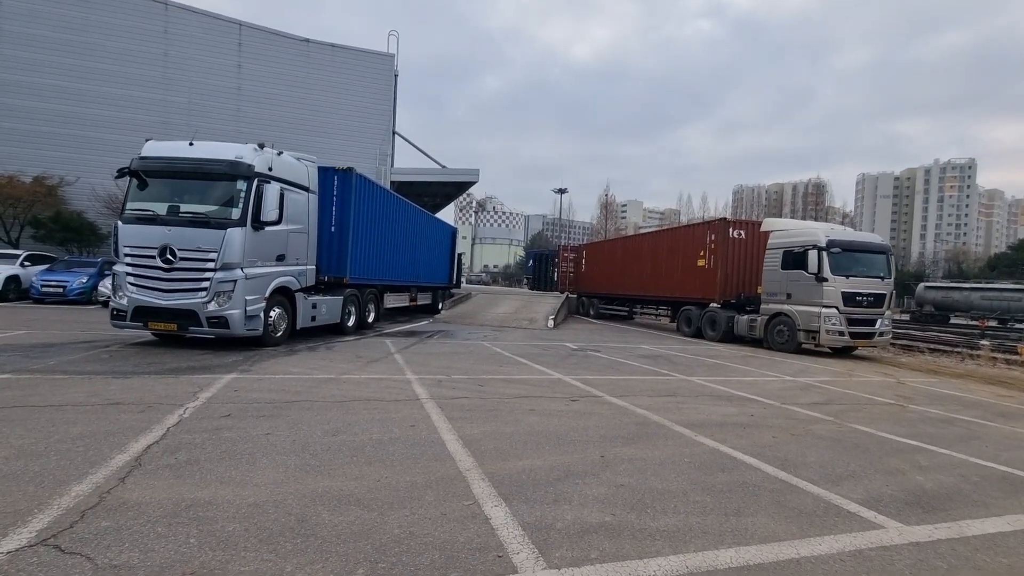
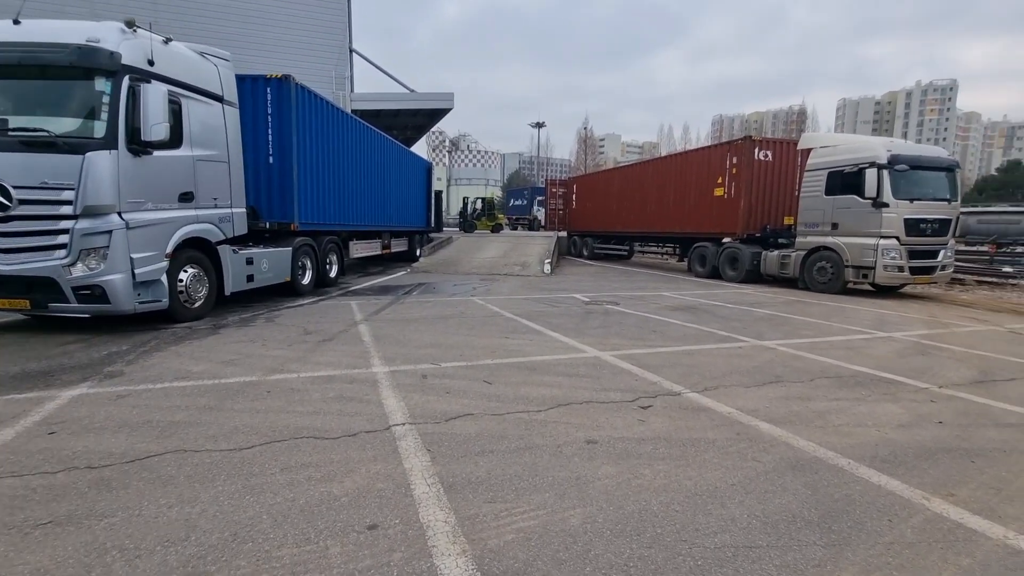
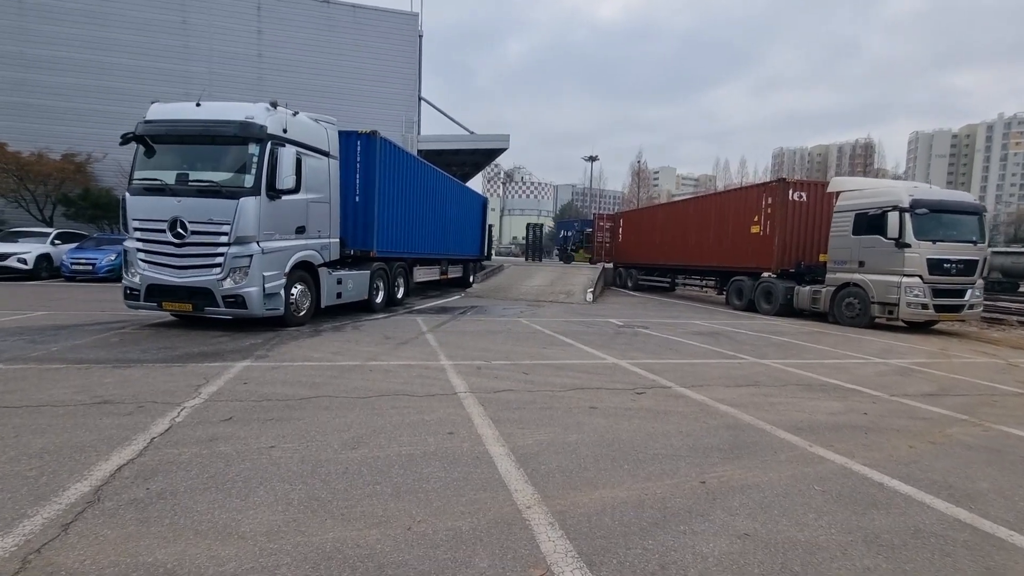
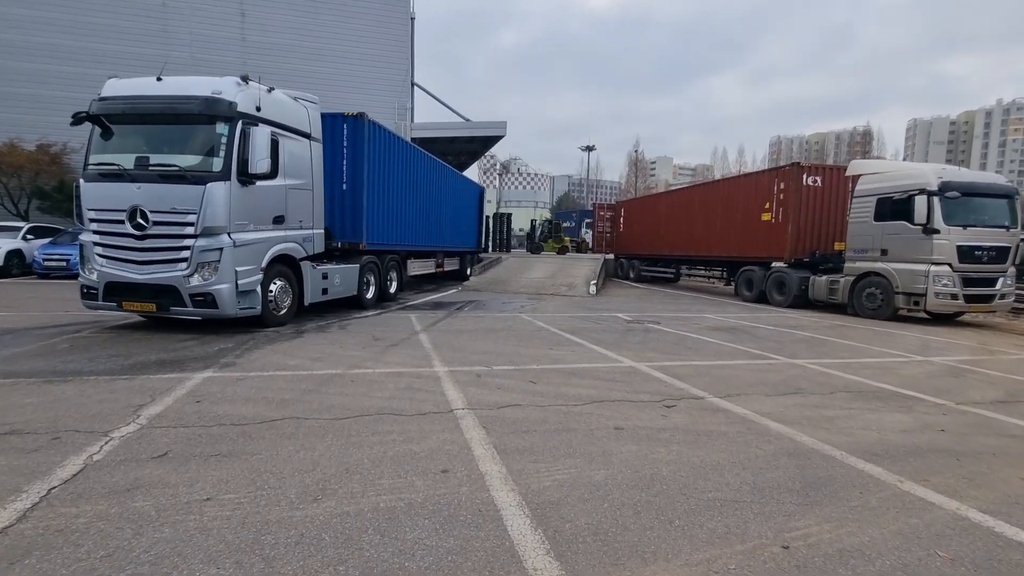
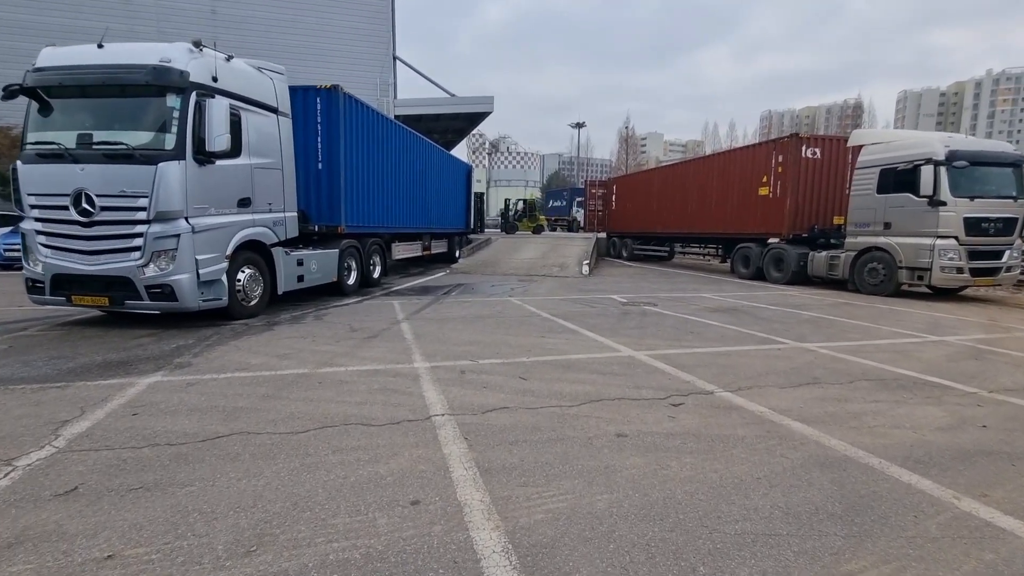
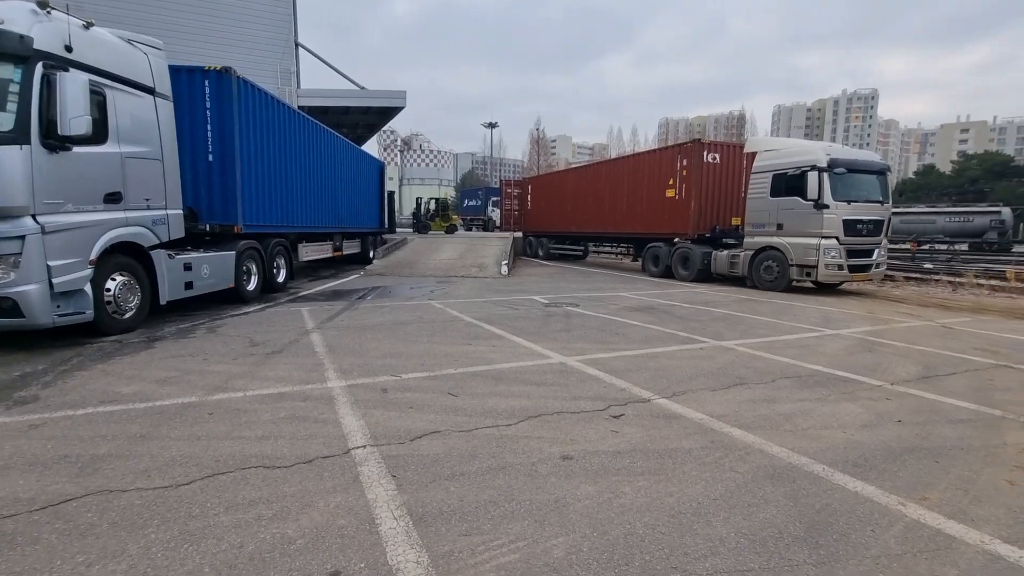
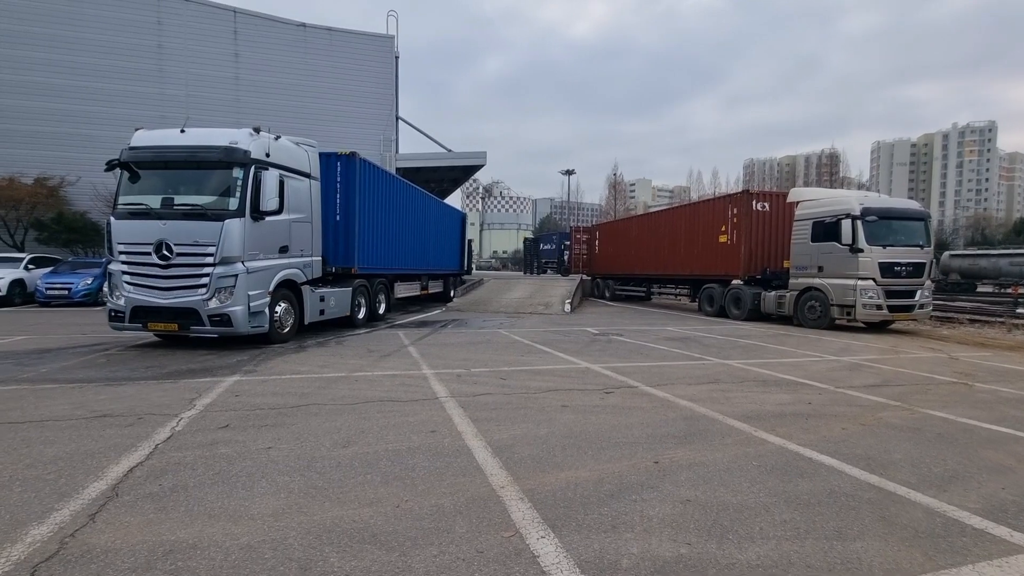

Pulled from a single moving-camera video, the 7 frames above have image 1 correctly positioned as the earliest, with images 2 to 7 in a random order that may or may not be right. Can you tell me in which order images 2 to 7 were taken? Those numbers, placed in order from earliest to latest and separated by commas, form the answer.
7, 3, 4, 5, 2, 6
